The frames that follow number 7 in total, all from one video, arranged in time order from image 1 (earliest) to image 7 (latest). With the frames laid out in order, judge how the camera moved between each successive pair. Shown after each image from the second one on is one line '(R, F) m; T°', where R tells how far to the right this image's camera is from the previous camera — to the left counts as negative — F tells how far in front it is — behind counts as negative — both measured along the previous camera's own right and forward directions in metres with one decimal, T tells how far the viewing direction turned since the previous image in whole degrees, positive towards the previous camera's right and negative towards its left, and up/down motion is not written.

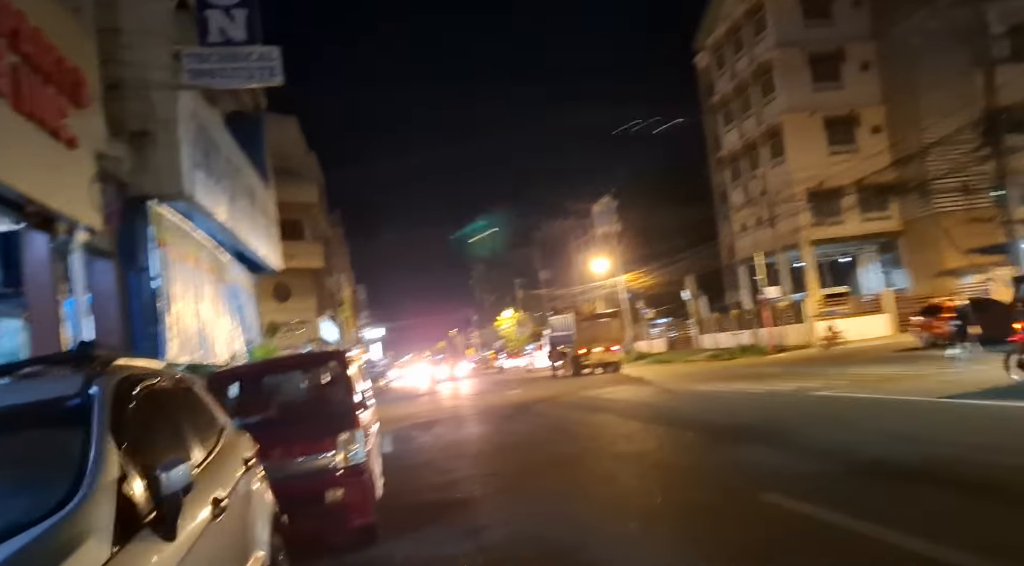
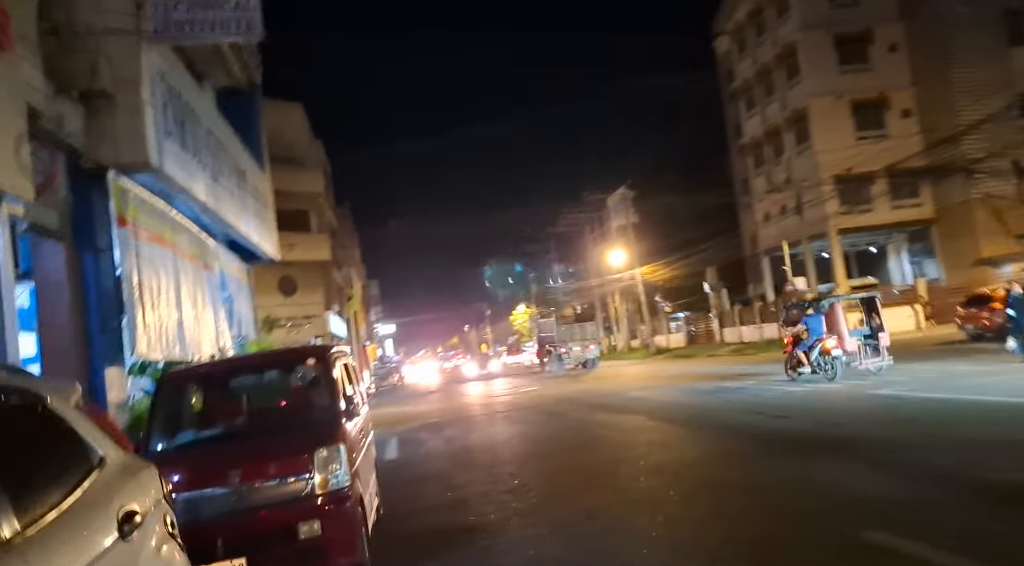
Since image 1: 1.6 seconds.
(-0.1, +1.9) m; -1°
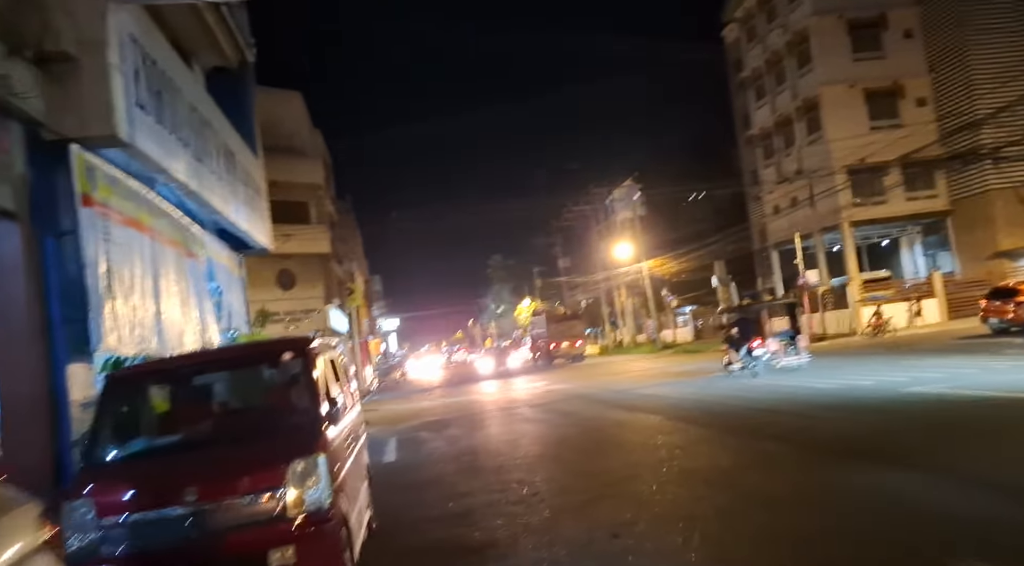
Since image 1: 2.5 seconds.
(-0.1, +1.1) m; 0°
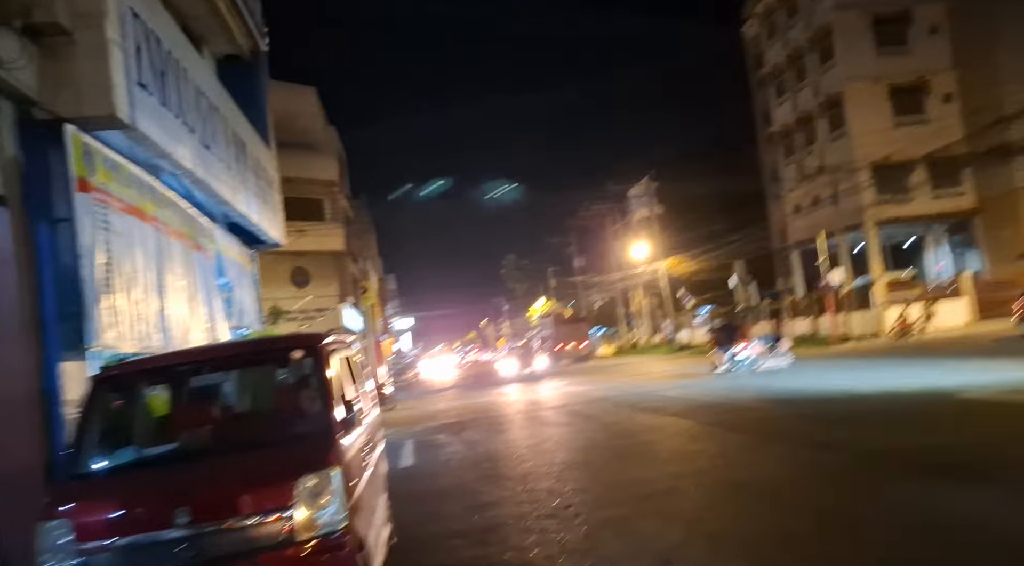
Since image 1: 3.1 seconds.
(-0.2, +0.8) m; -1°
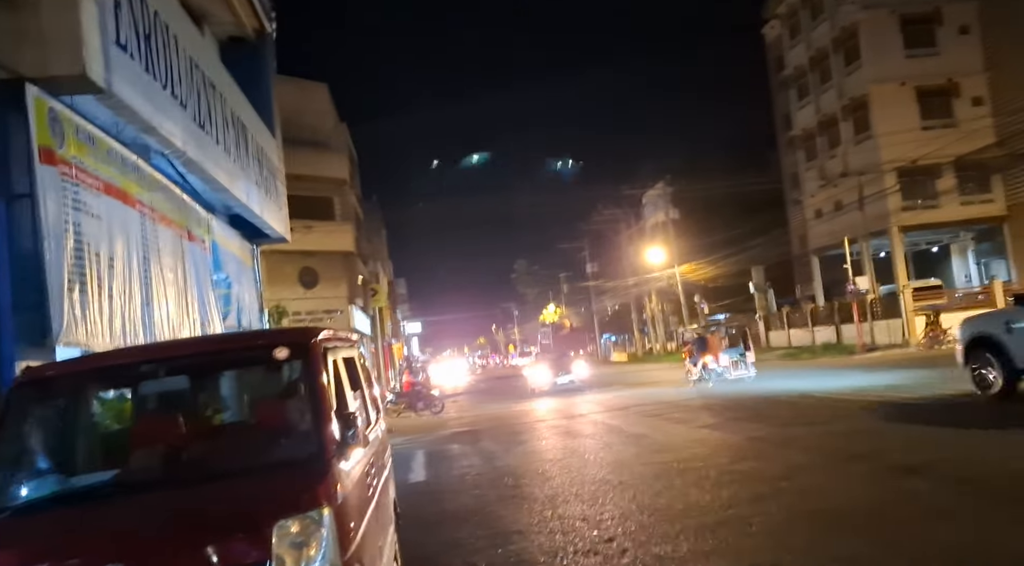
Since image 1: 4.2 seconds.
(-0.2, +1.3) m; -1°
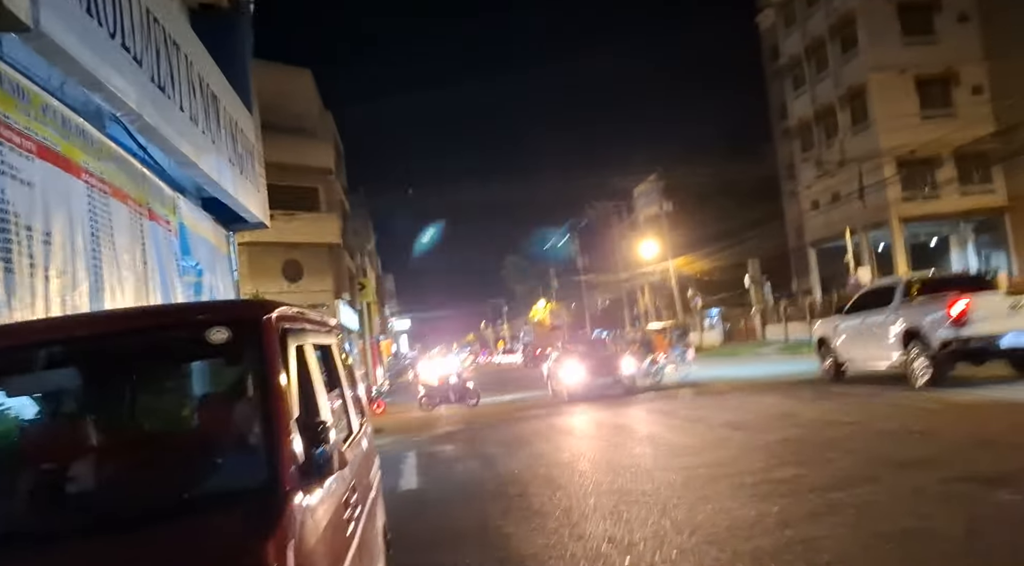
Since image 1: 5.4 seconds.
(-0.2, +1.4) m; +1°
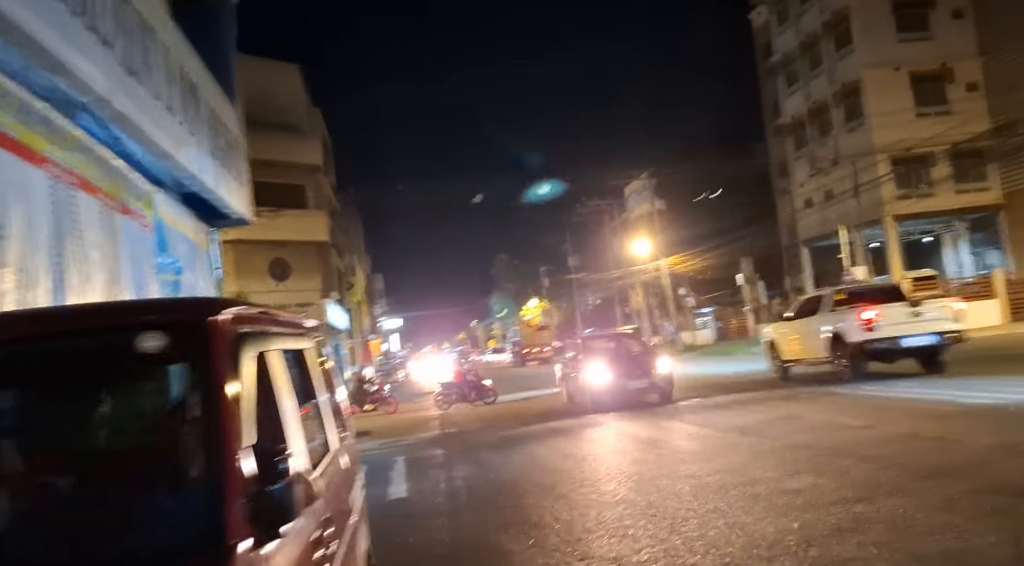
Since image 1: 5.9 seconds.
(-0.1, +0.6) m; +1°
